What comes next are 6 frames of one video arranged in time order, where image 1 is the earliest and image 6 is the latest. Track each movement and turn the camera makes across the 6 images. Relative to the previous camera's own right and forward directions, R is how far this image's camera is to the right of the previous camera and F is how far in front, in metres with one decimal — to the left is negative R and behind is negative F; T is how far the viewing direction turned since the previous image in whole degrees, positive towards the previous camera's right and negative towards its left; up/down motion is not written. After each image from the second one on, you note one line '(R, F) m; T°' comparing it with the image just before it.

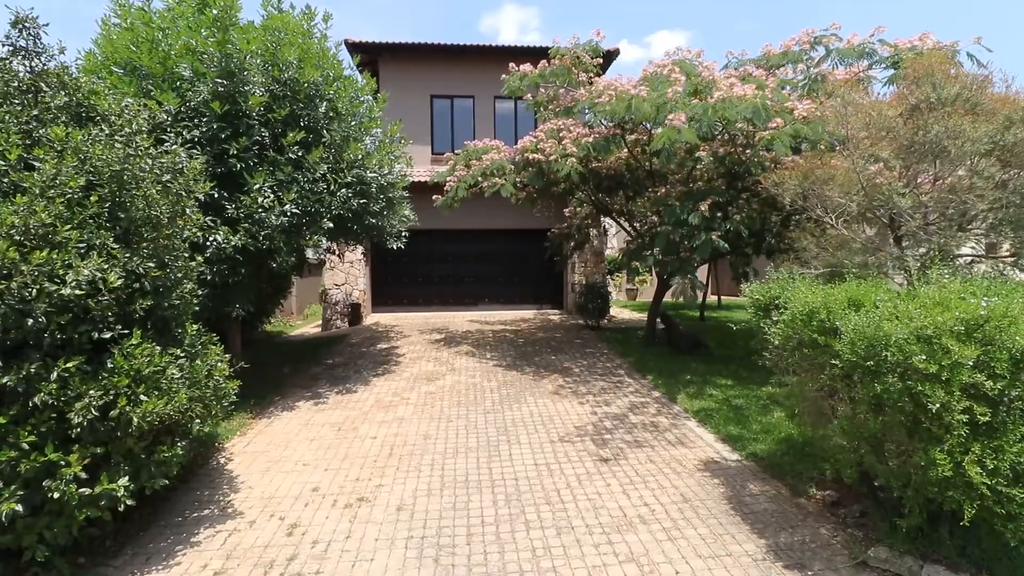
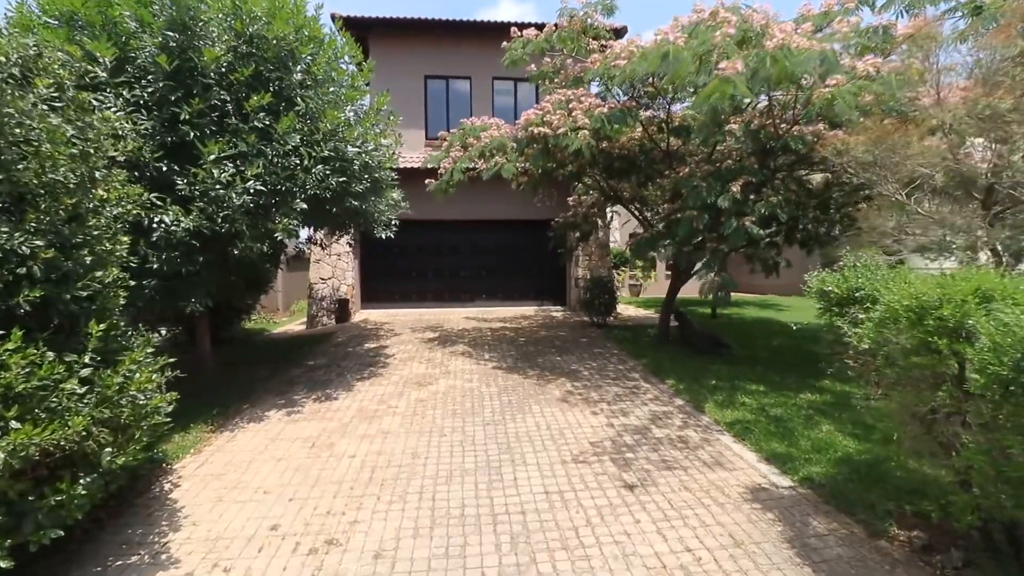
(-0.1, +1.1) m; 0°
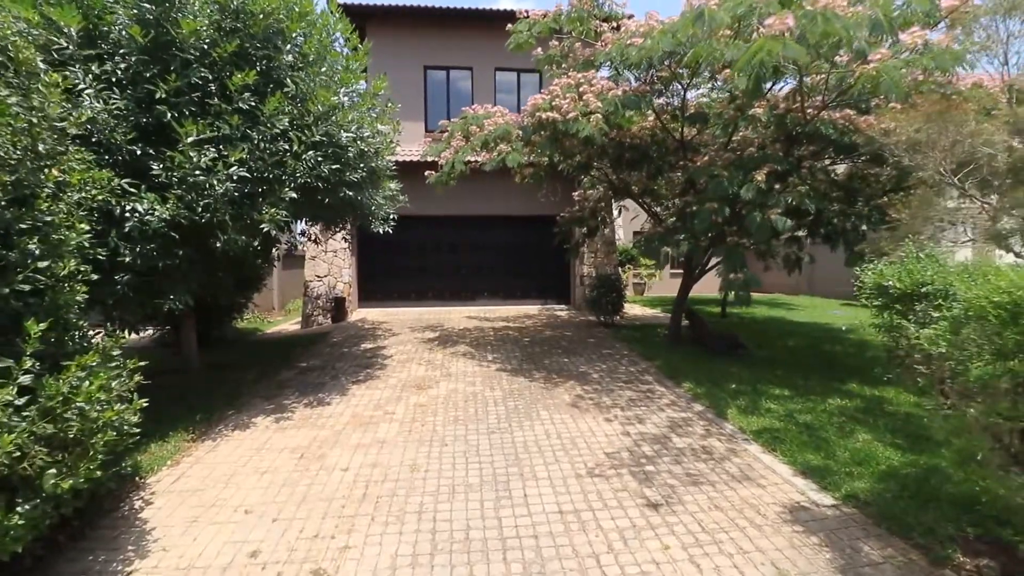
(-0.1, +0.6) m; 0°
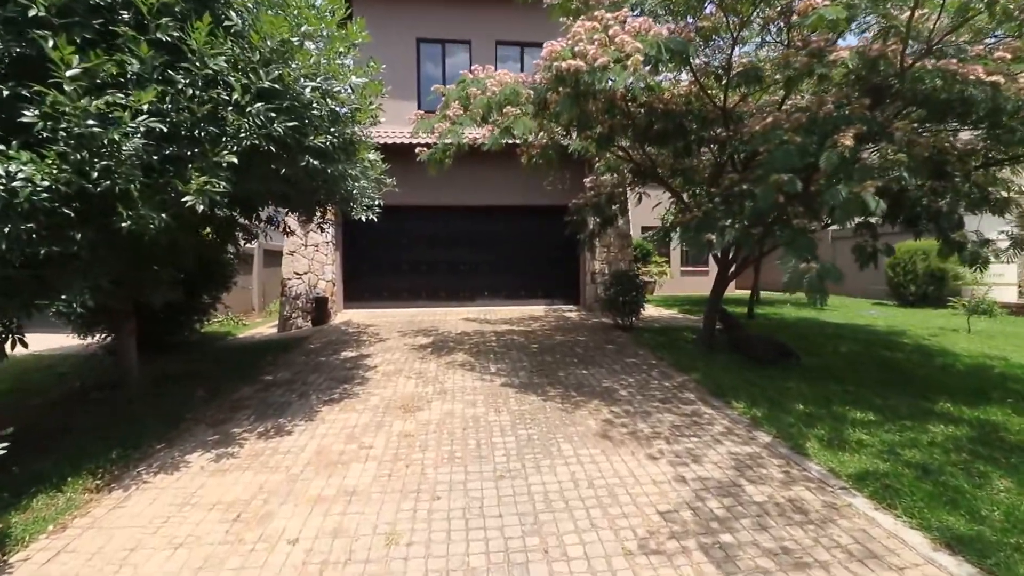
(-0.2, +1.6) m; 0°
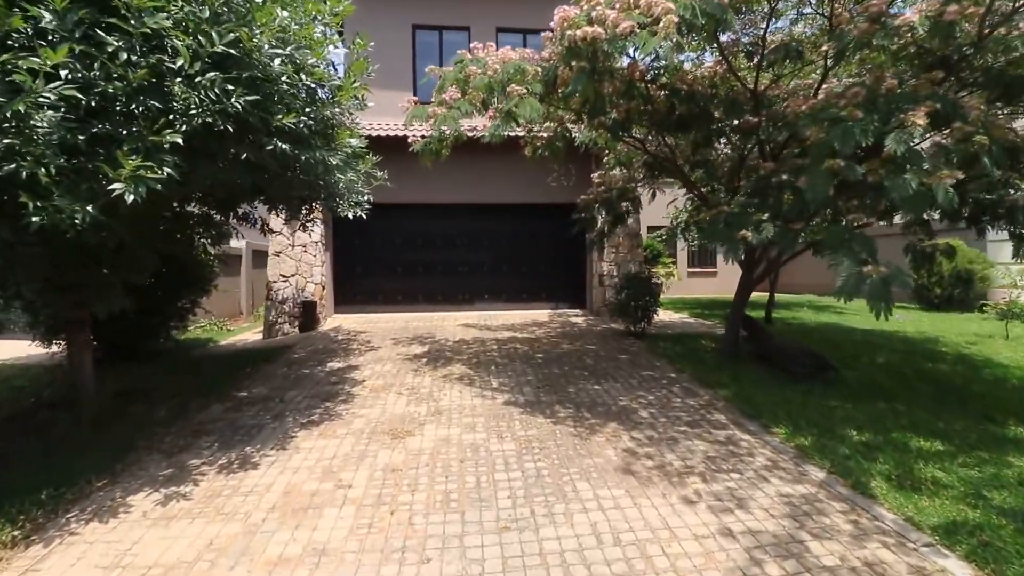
(-0.1, +0.9) m; 0°
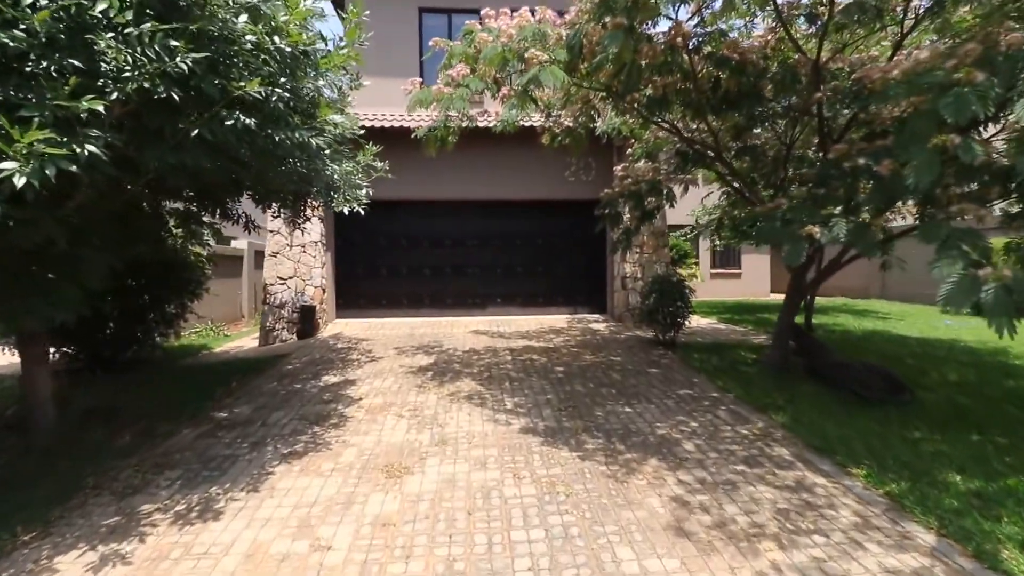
(-0.1, +1.0) m; -1°
